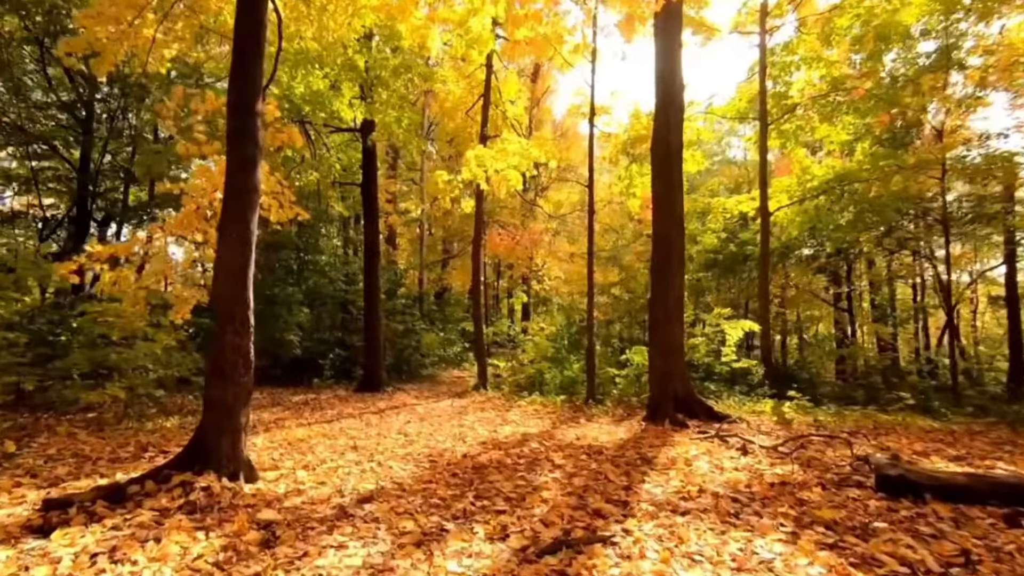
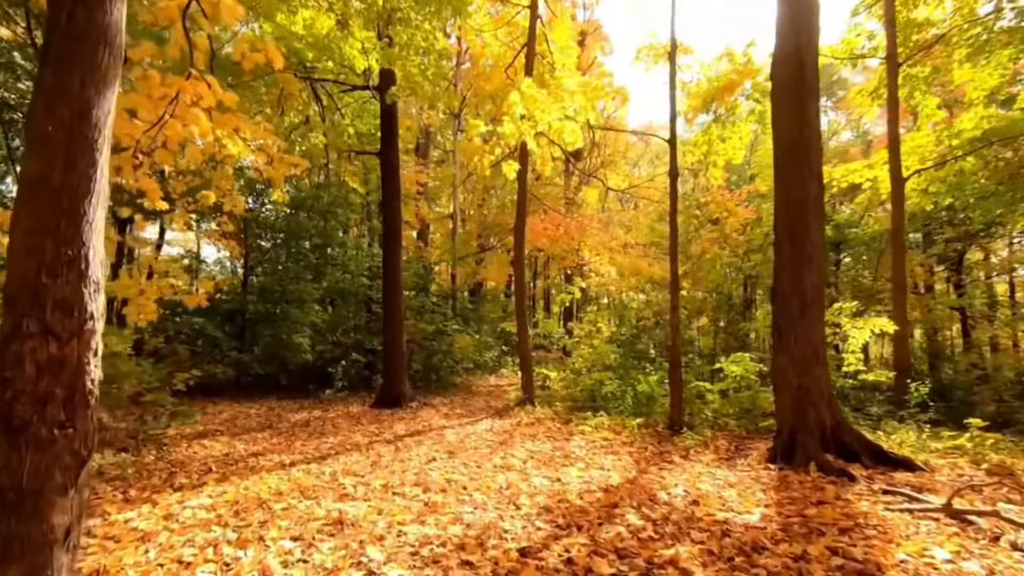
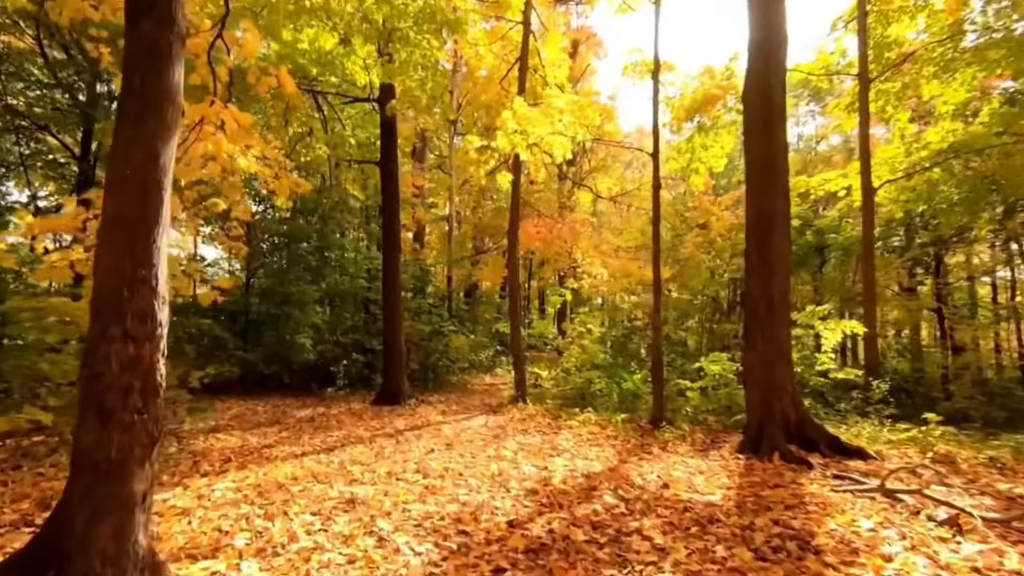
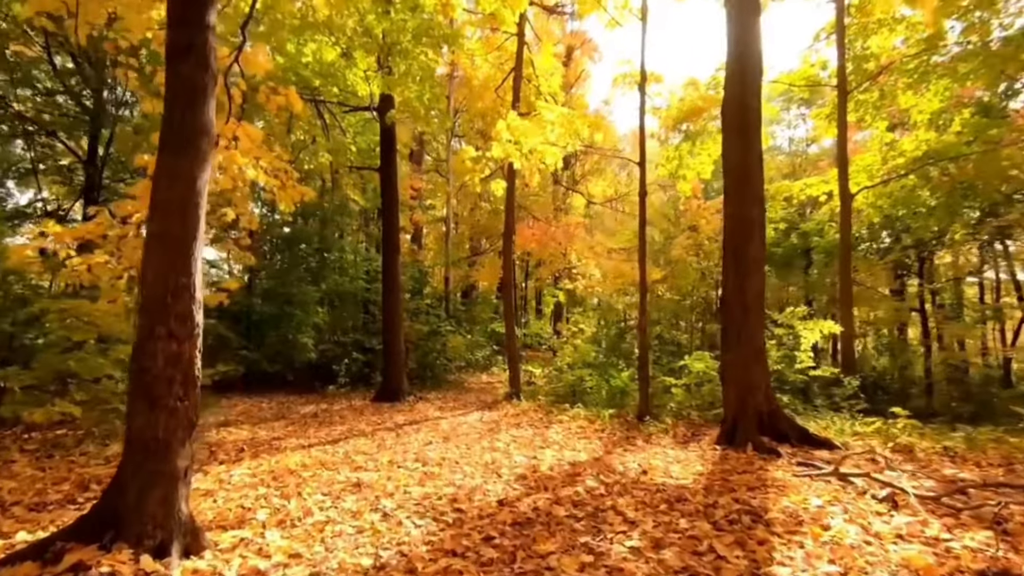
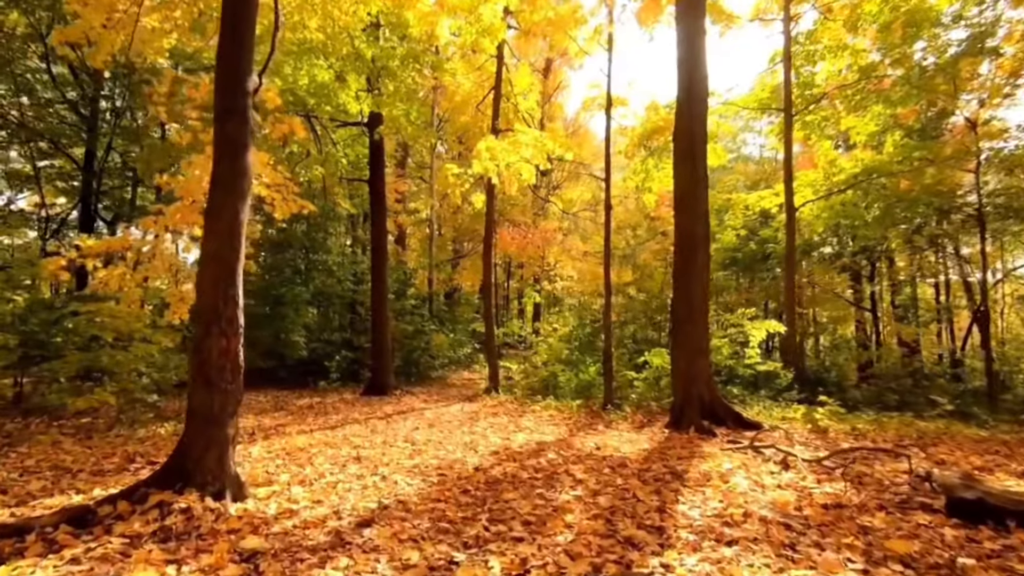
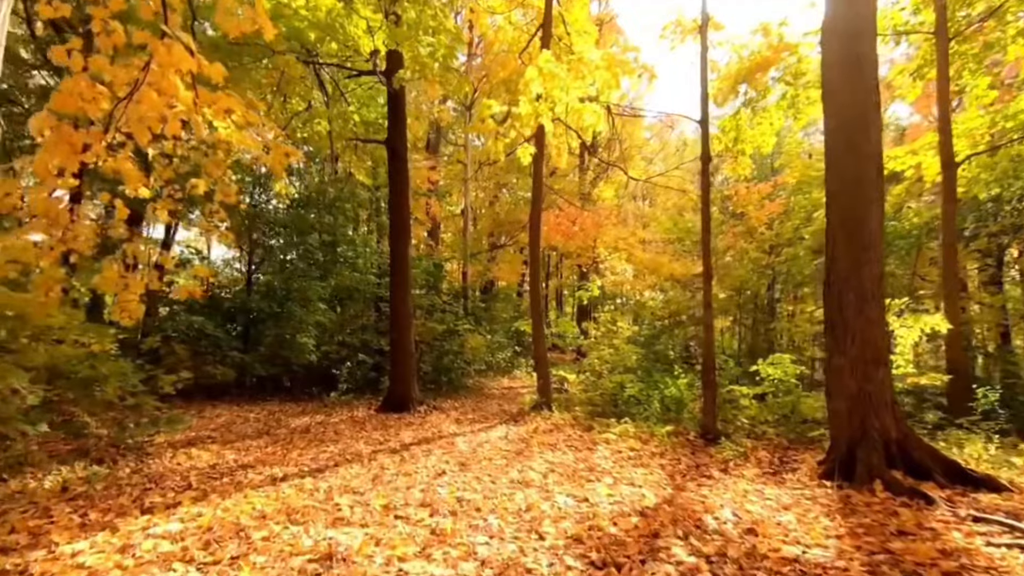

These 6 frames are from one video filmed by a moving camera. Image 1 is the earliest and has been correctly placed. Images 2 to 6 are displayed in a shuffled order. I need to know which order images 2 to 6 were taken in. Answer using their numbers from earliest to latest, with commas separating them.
5, 4, 3, 2, 6
